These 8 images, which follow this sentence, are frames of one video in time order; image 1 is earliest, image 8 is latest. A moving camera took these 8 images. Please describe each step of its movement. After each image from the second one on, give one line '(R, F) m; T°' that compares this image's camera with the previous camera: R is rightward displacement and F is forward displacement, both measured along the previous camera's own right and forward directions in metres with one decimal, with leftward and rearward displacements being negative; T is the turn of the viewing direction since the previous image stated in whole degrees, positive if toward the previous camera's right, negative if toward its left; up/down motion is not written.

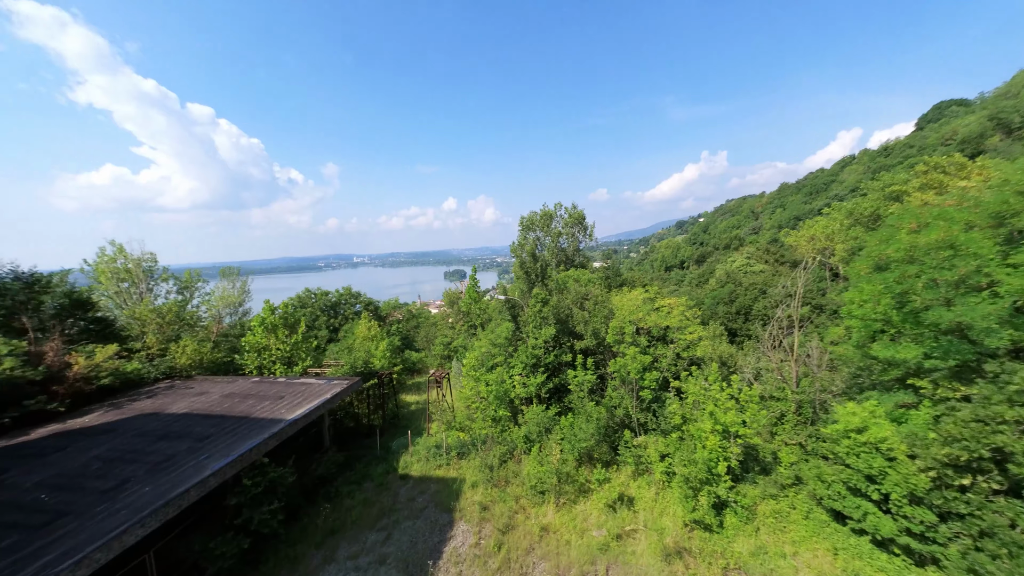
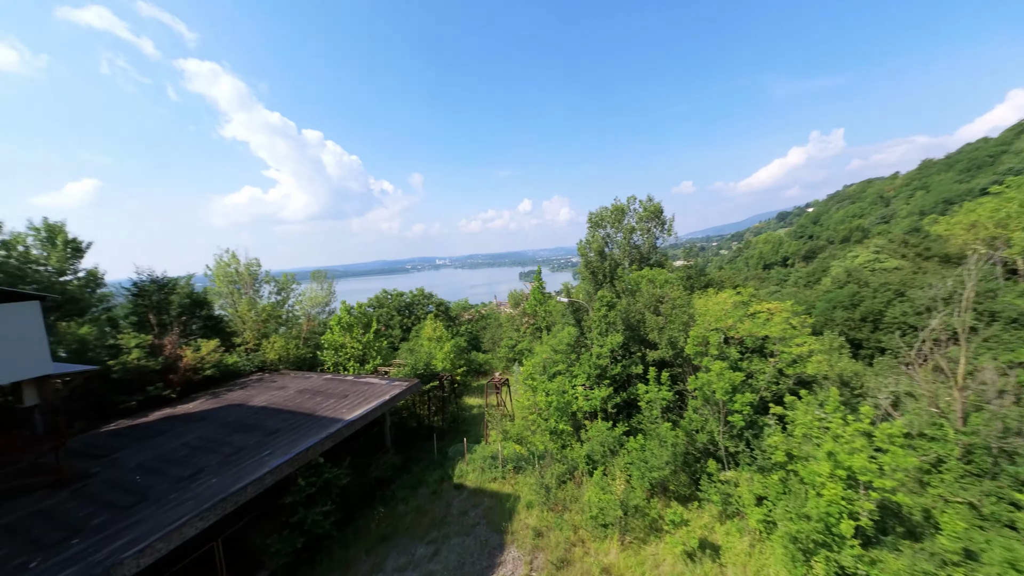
(+0.5, +1.2) m; -12°
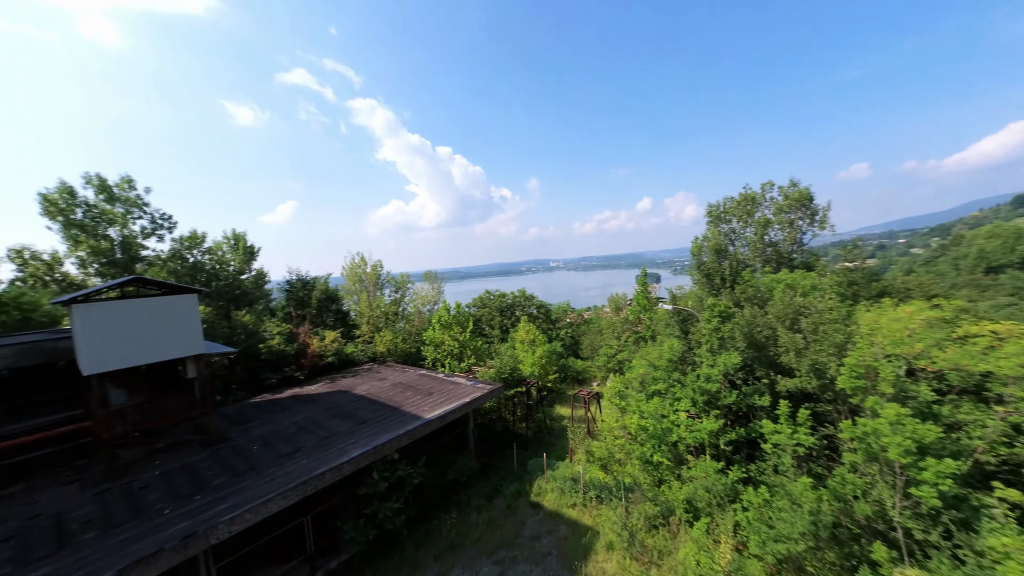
(+0.9, +1.2) m; -18°
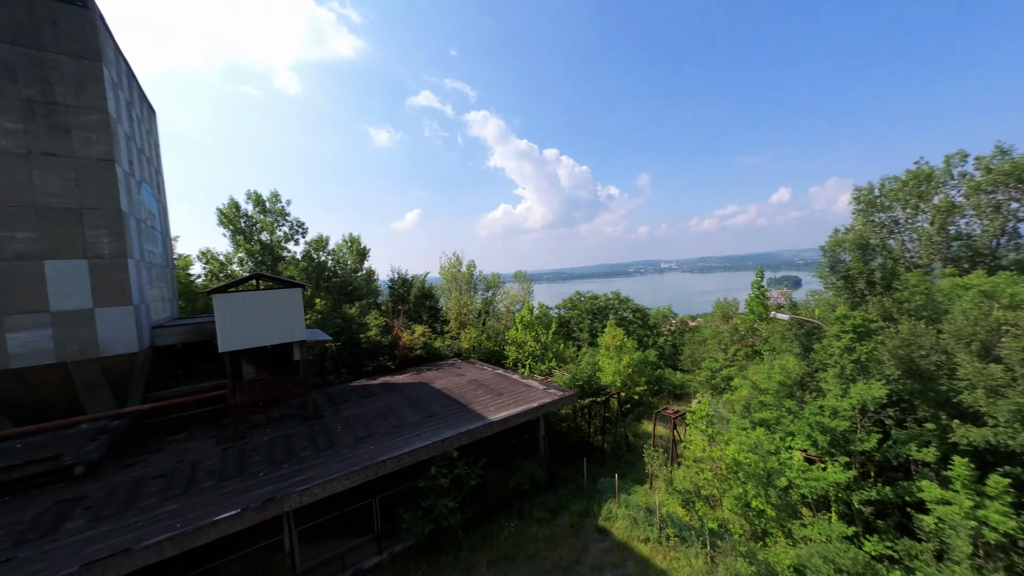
(+1.1, +0.8) m; -16°
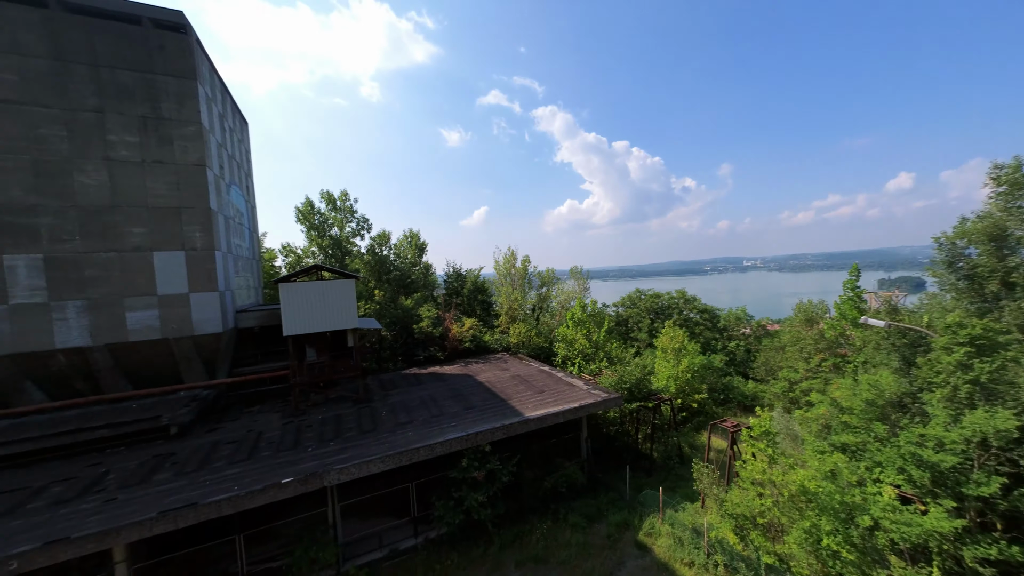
(+0.8, +0.4) m; -10°
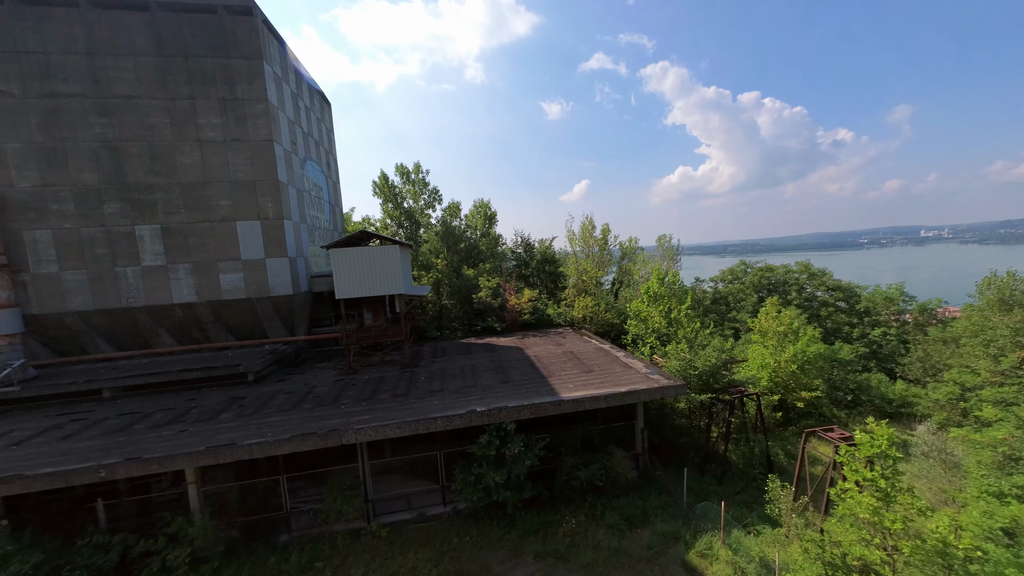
(+1.8, +1.5) m; -16°
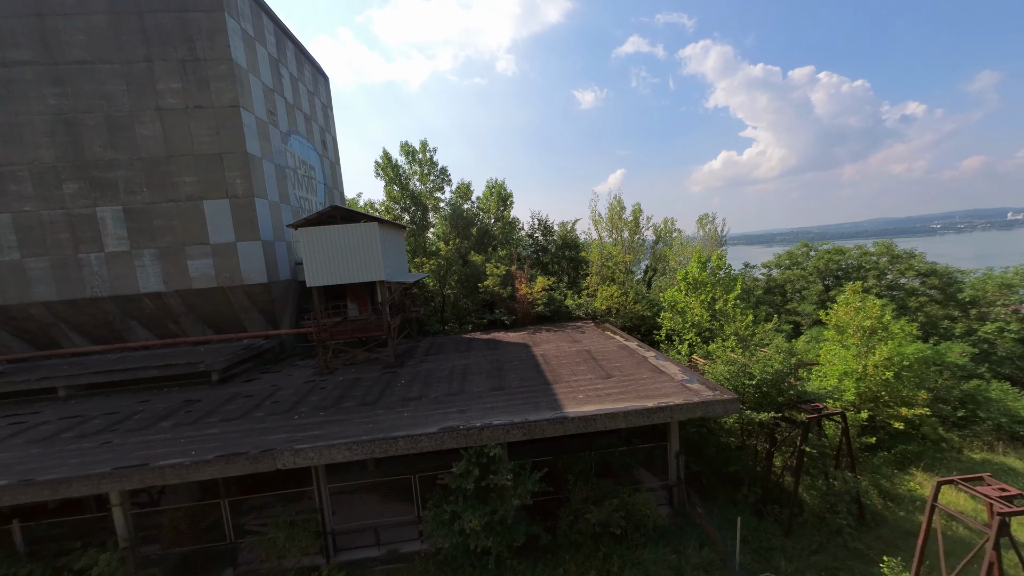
(+1.0, +2.5) m; -5°
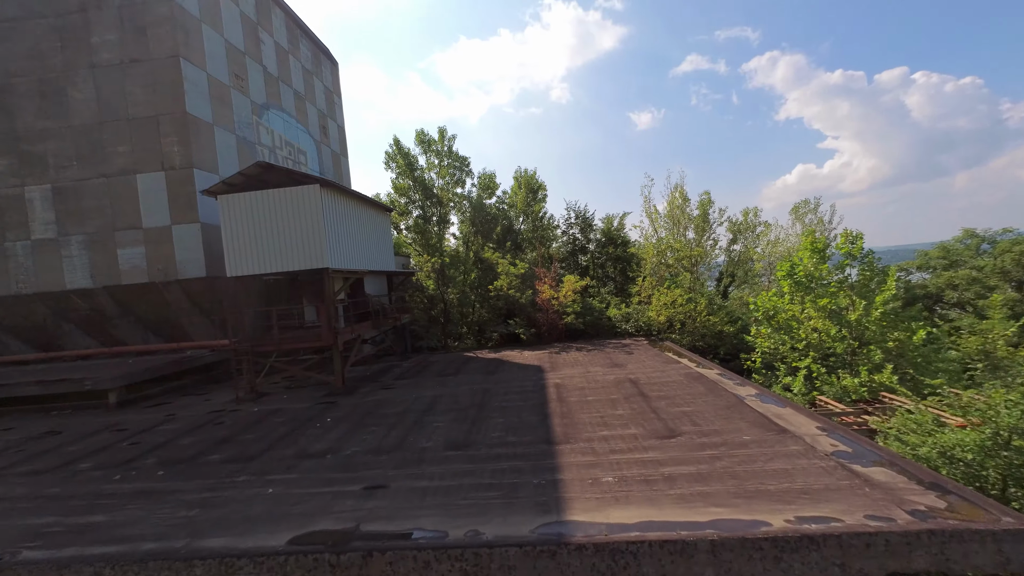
(+1.1, +4.1) m; -9°
